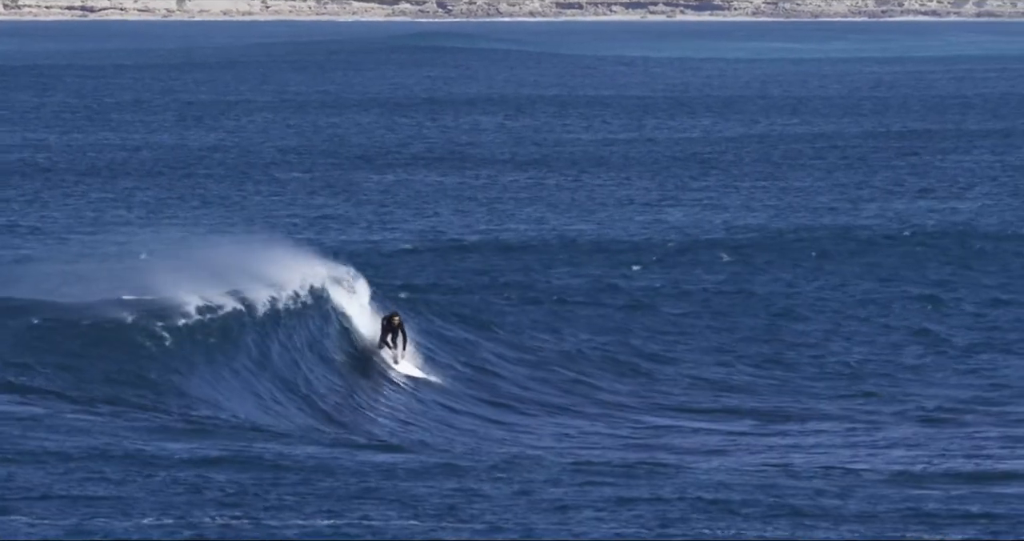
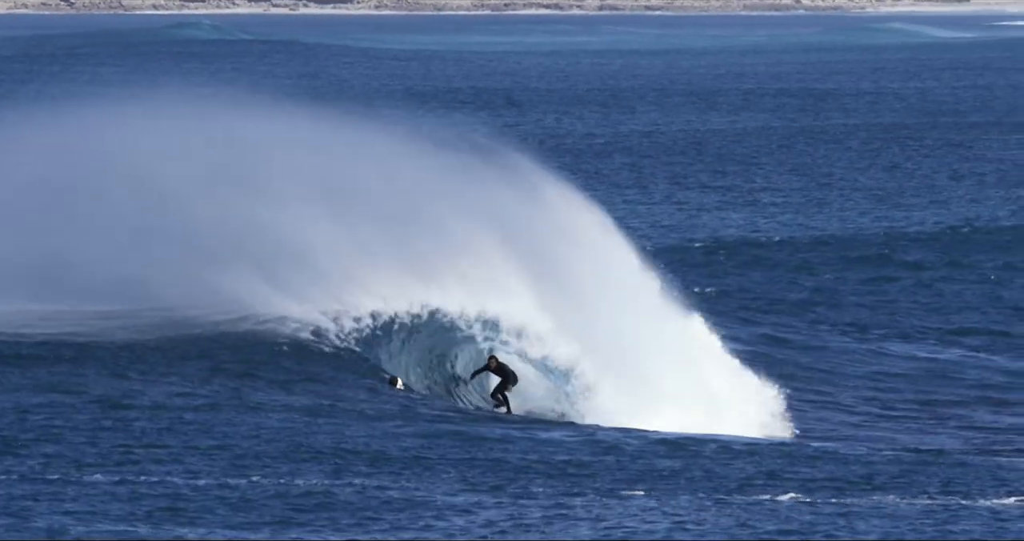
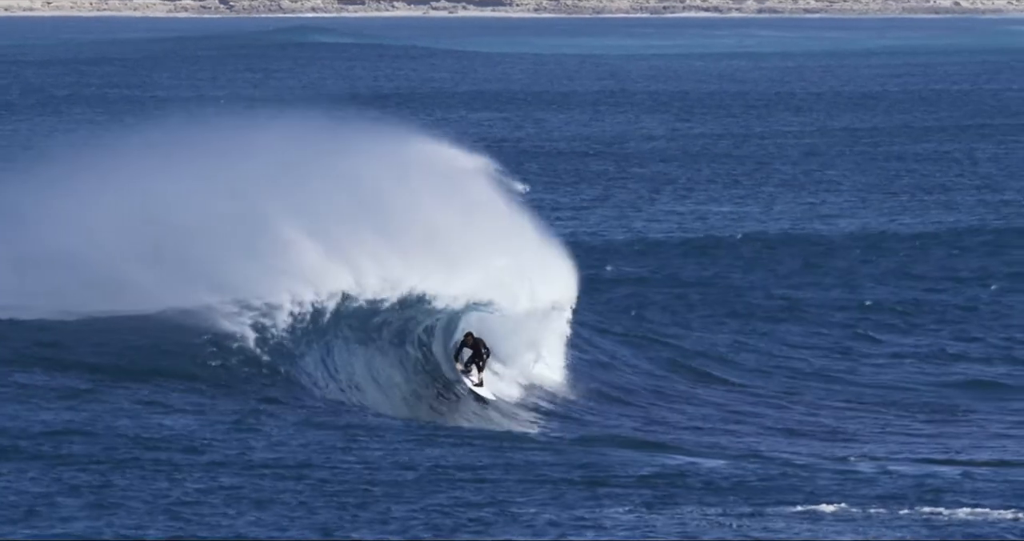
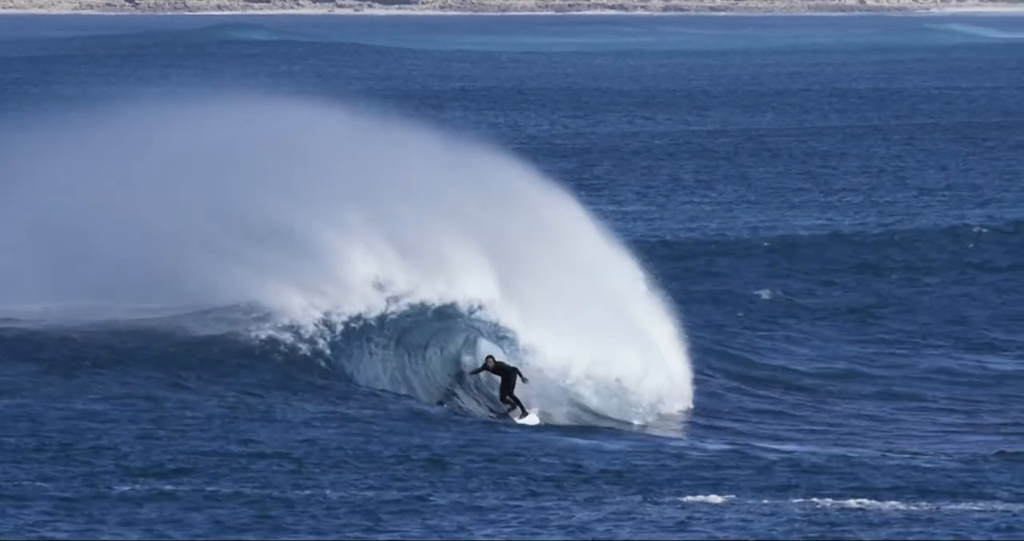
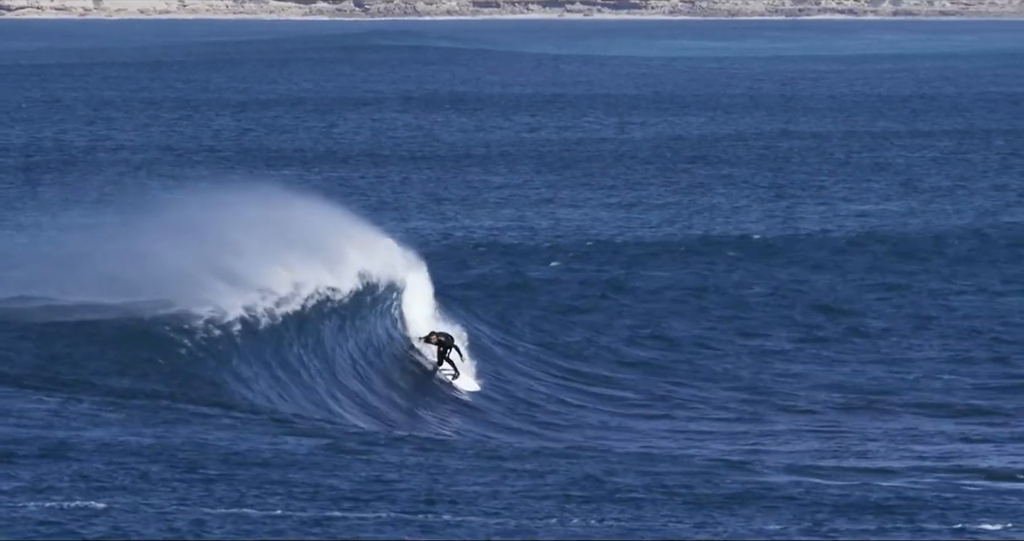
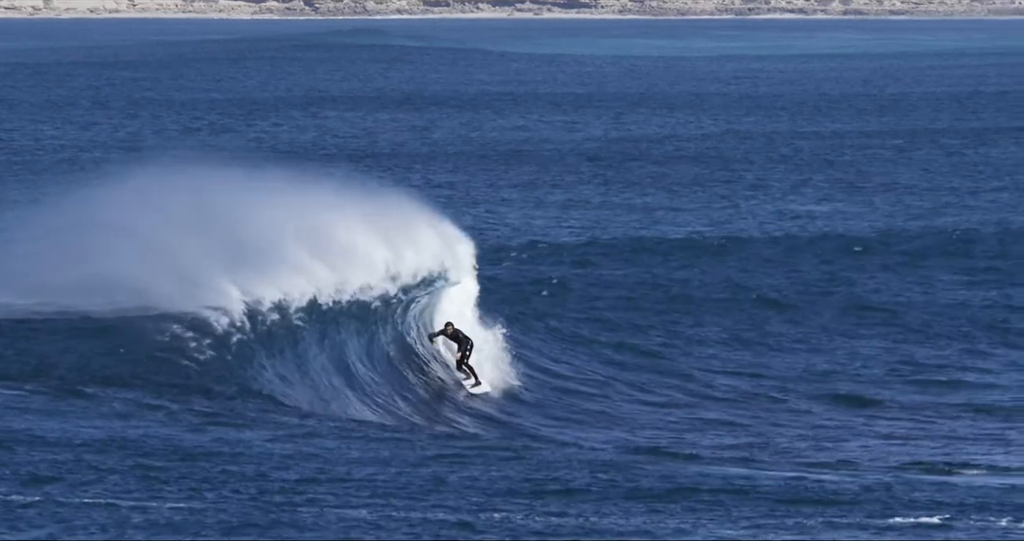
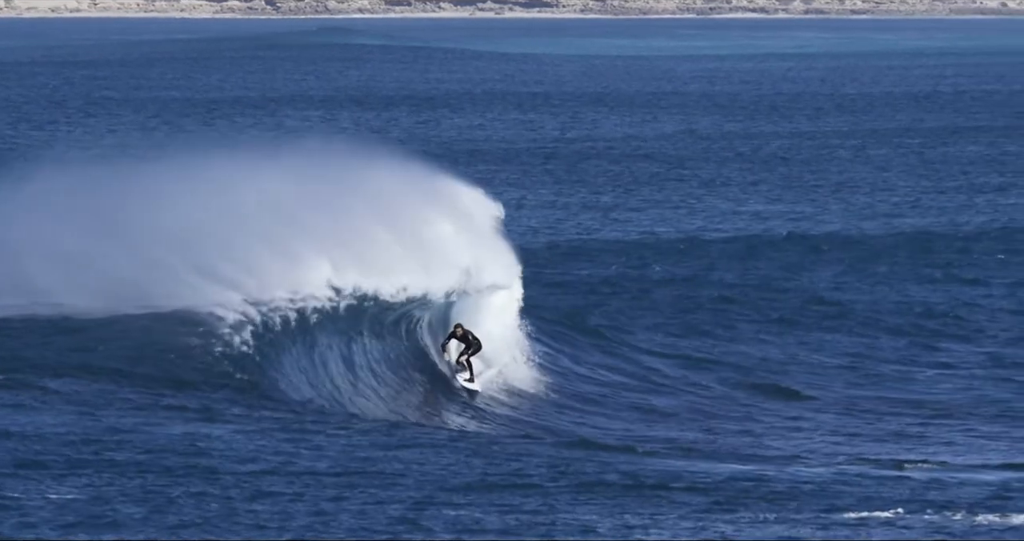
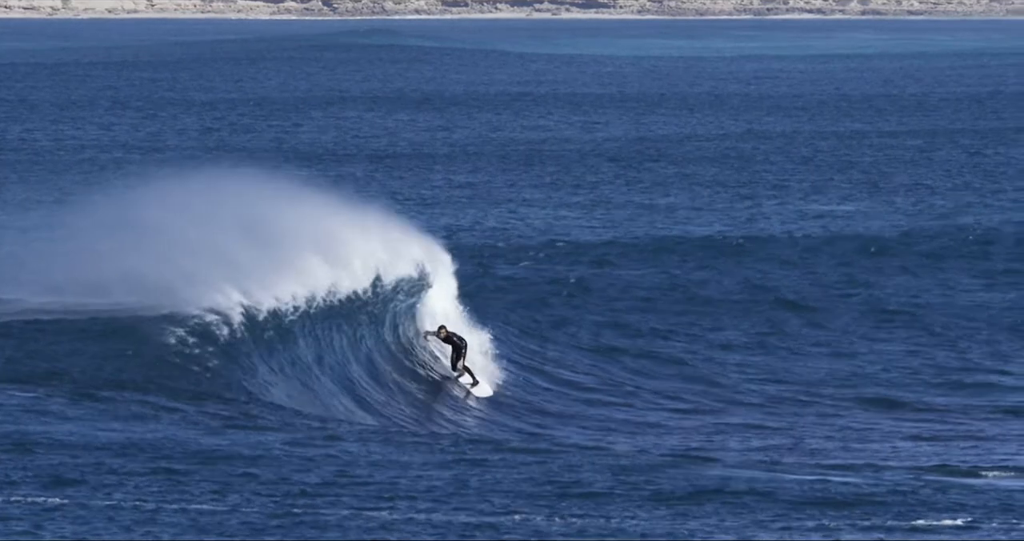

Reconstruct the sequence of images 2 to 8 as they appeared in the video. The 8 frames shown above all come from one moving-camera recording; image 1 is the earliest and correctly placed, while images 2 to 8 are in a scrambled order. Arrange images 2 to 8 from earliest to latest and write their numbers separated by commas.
5, 8, 6, 7, 3, 4, 2
